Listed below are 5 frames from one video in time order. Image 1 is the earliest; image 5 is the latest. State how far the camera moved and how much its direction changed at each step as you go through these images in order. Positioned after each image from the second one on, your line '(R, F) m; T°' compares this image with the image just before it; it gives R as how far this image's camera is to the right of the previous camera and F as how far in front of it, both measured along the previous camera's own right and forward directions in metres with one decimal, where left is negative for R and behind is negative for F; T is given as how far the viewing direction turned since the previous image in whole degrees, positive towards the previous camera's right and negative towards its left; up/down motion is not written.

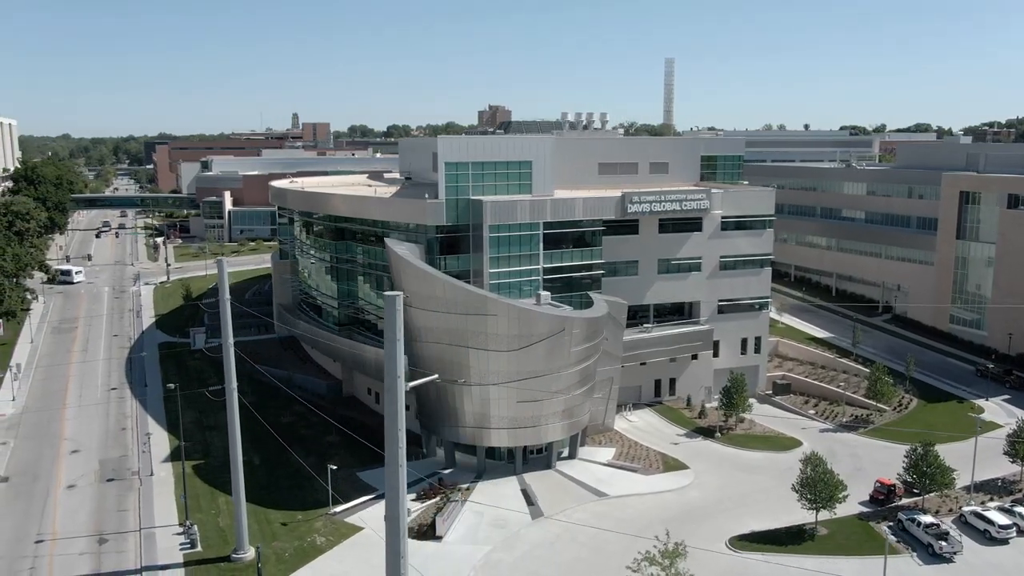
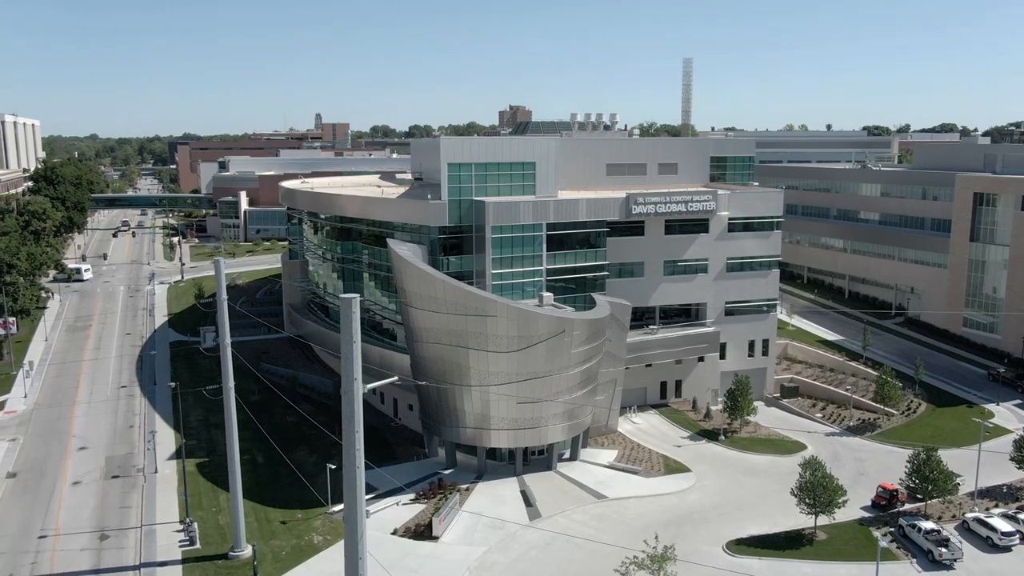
(+1.0, 0.0) m; -1°
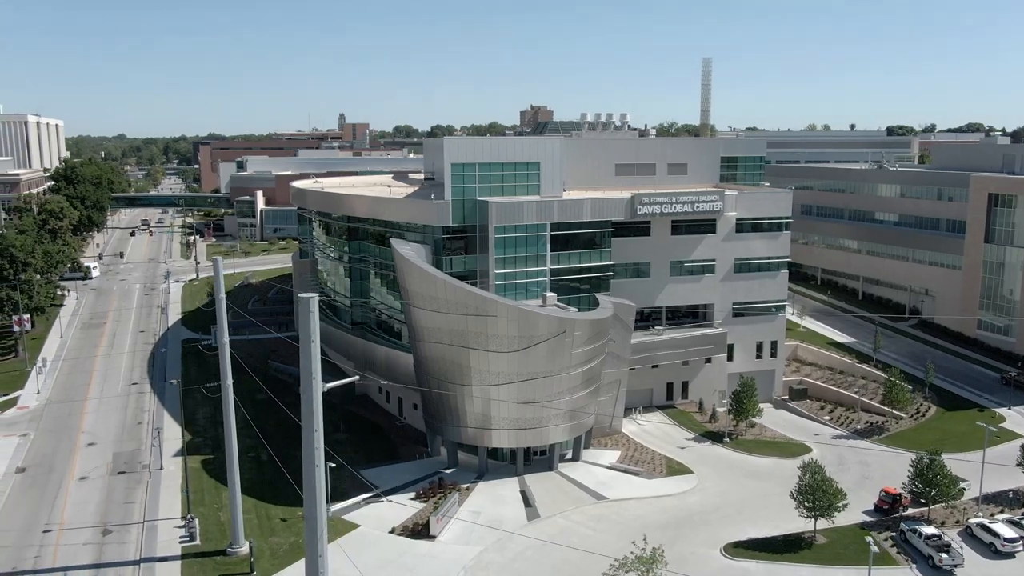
(+1.0, 0.0) m; -2°
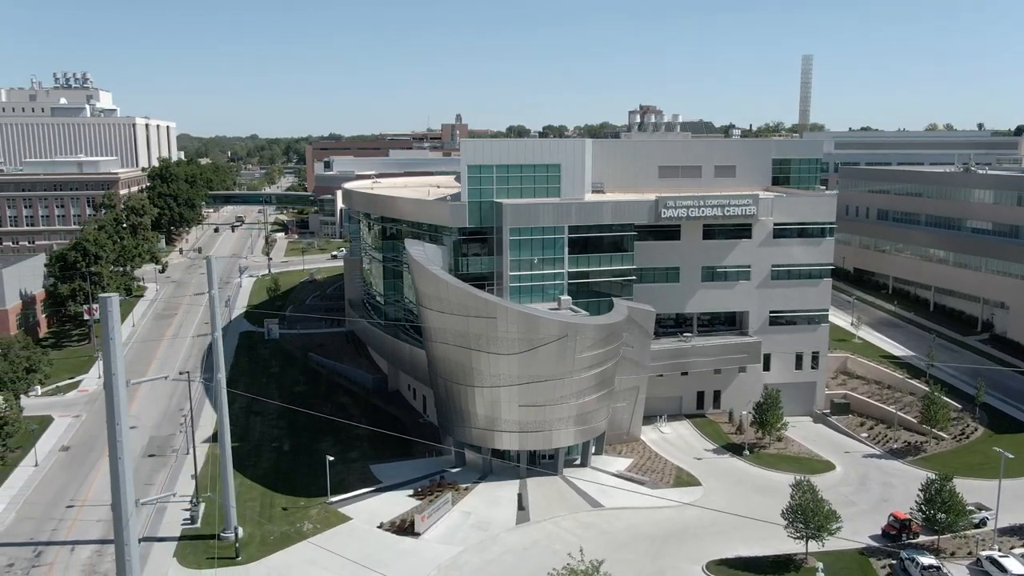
(+5.0, +0.4) m; -8°
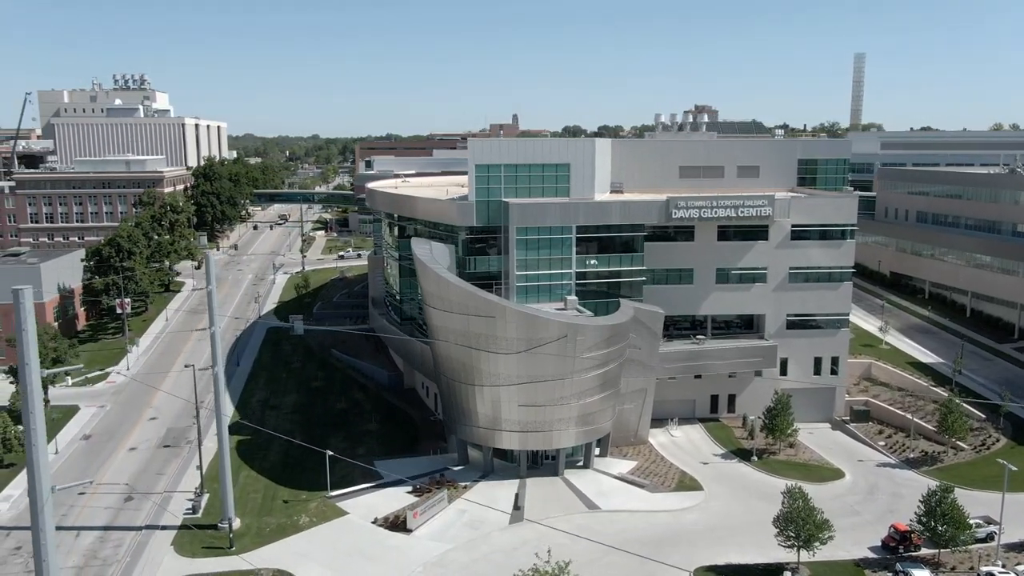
(+2.5, +0.1) m; -4°
